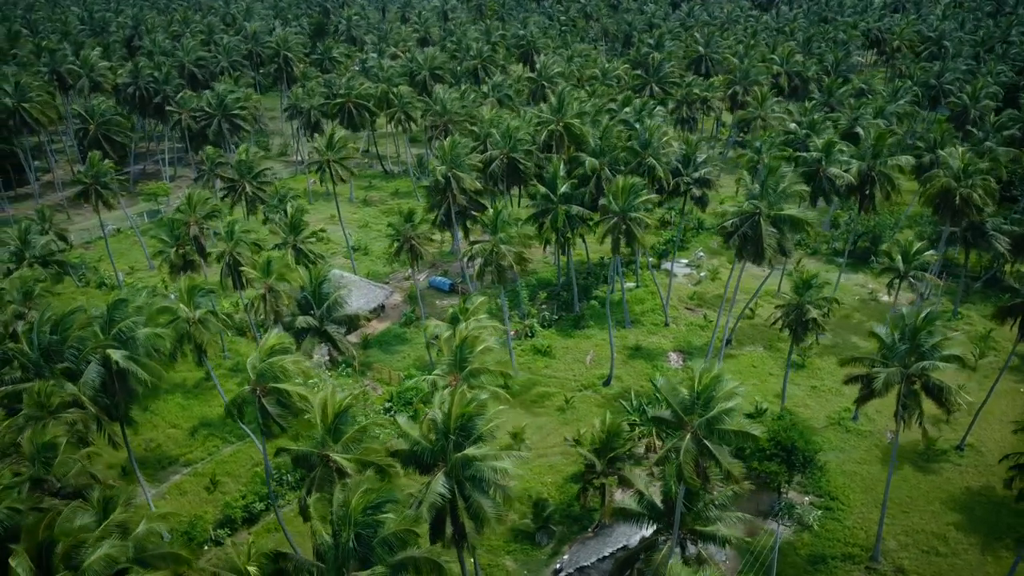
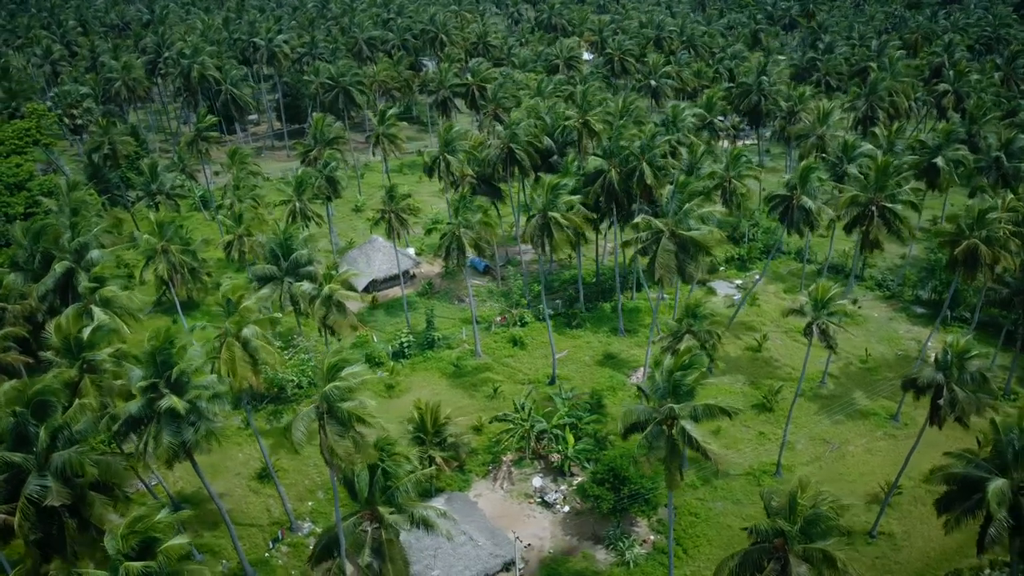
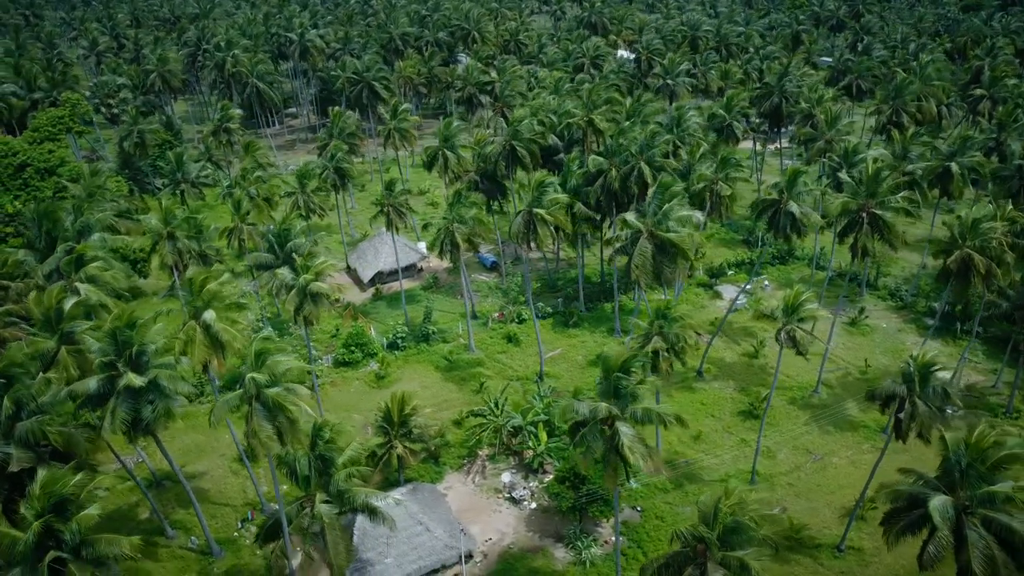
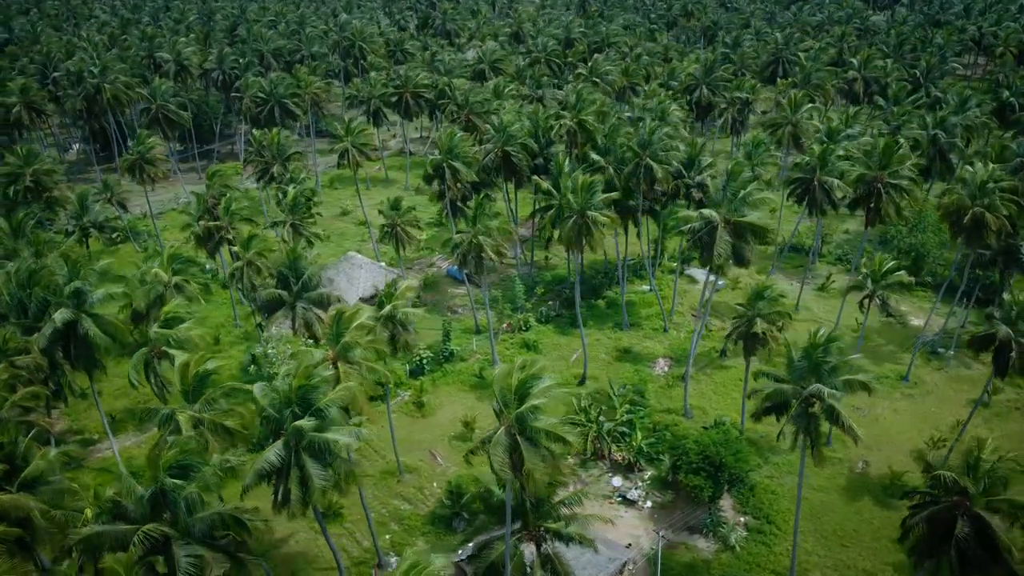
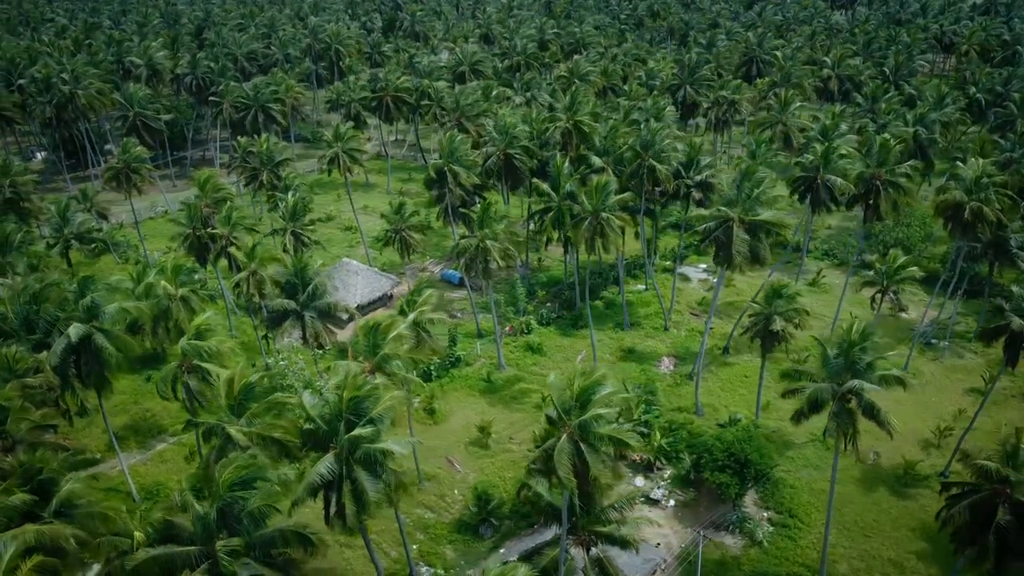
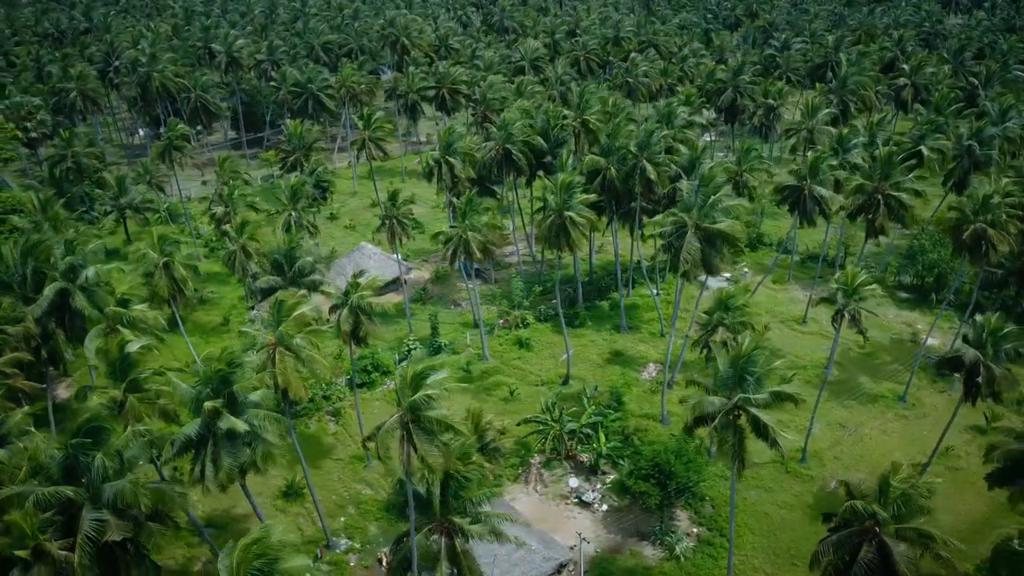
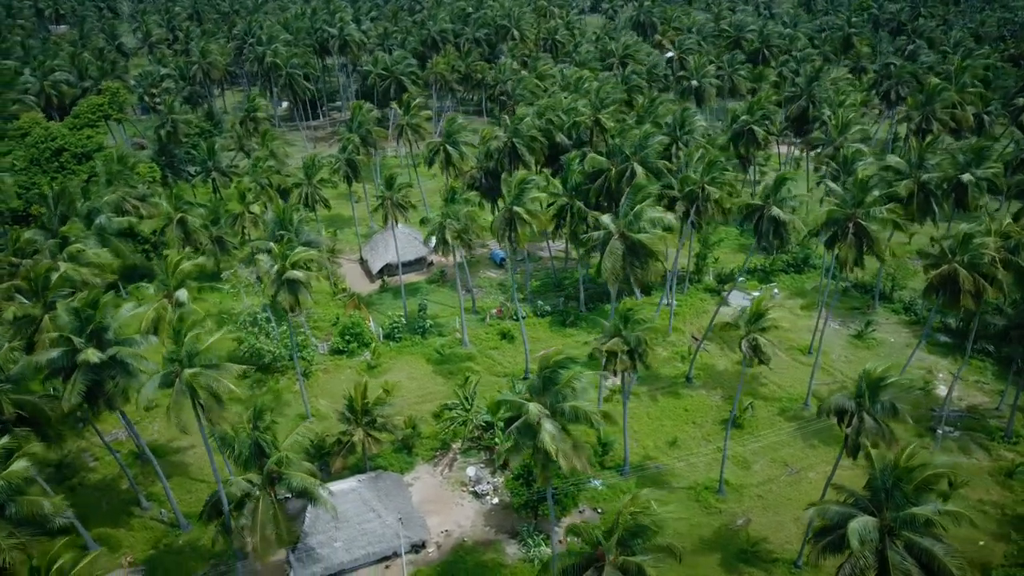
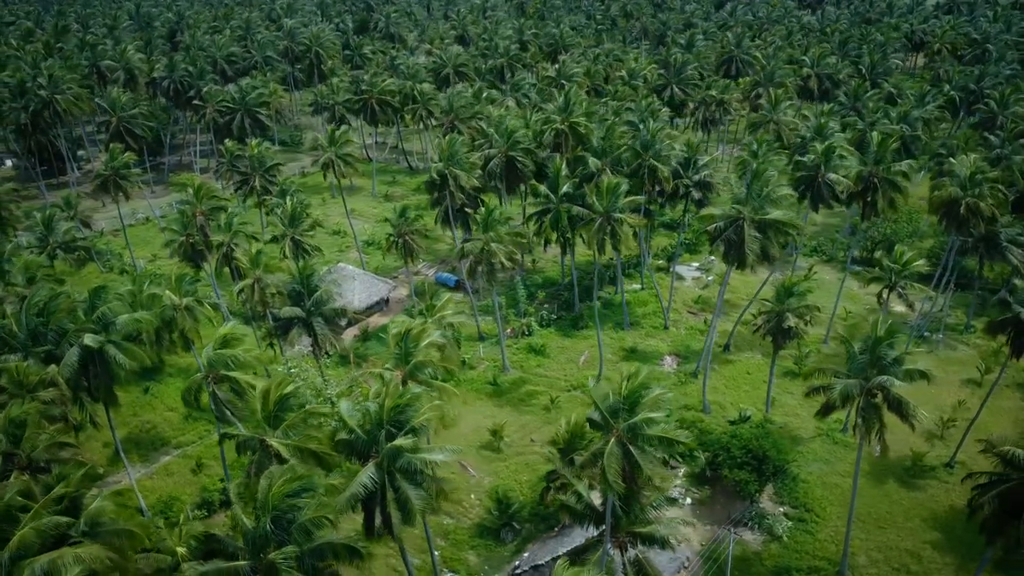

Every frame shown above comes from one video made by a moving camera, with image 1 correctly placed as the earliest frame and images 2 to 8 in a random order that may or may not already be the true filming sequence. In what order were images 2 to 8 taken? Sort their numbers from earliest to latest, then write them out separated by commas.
8, 5, 4, 6, 2, 3, 7
